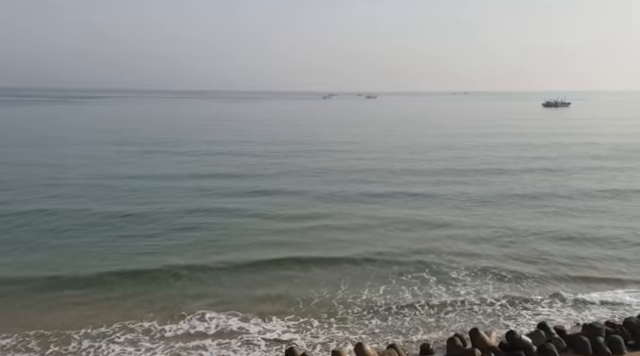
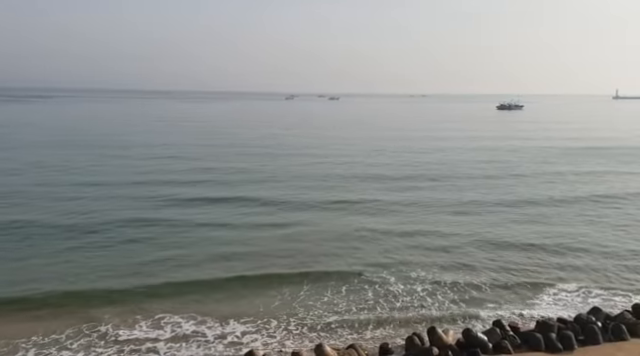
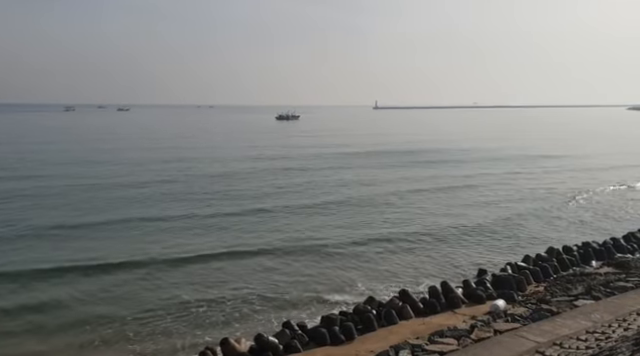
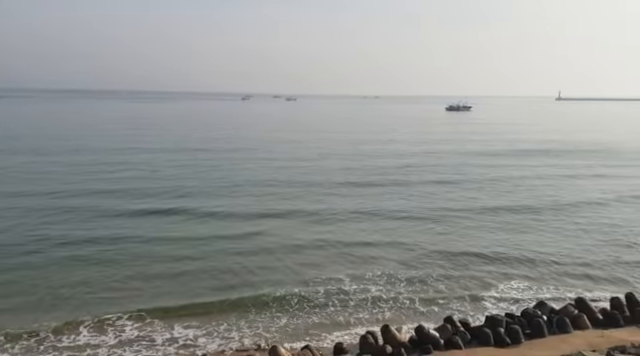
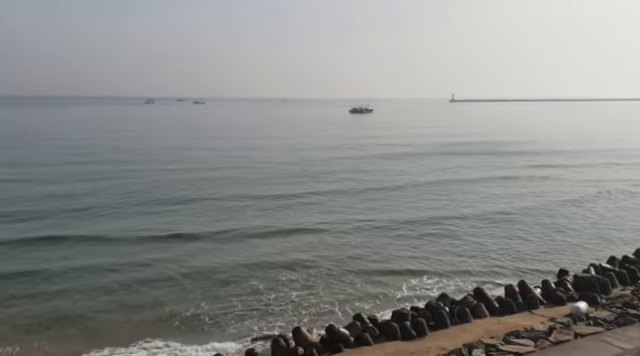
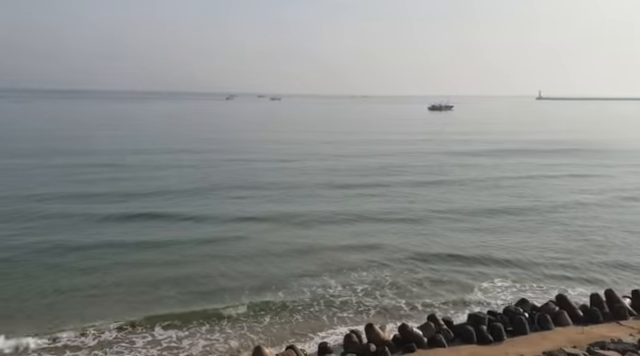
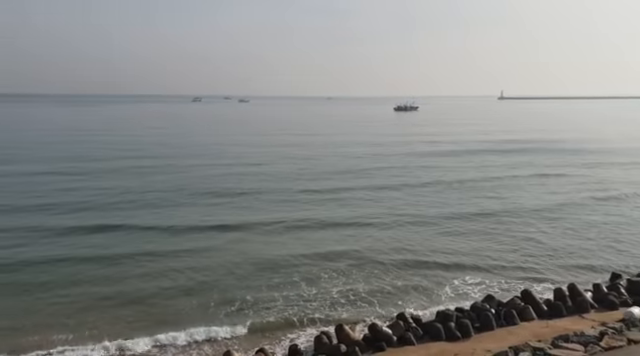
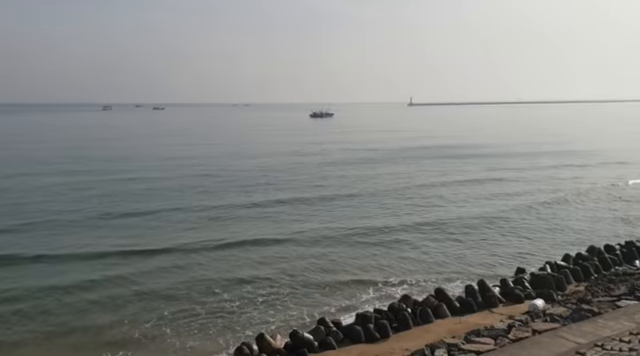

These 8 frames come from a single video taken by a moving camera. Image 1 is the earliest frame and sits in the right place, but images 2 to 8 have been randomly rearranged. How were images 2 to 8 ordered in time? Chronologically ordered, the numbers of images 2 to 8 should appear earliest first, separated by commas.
2, 4, 6, 7, 5, 8, 3
